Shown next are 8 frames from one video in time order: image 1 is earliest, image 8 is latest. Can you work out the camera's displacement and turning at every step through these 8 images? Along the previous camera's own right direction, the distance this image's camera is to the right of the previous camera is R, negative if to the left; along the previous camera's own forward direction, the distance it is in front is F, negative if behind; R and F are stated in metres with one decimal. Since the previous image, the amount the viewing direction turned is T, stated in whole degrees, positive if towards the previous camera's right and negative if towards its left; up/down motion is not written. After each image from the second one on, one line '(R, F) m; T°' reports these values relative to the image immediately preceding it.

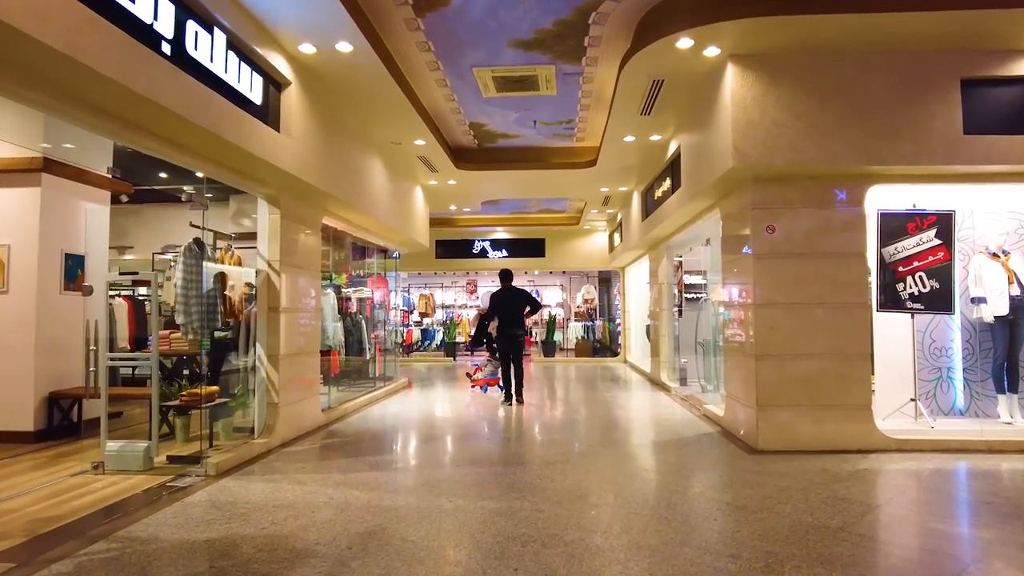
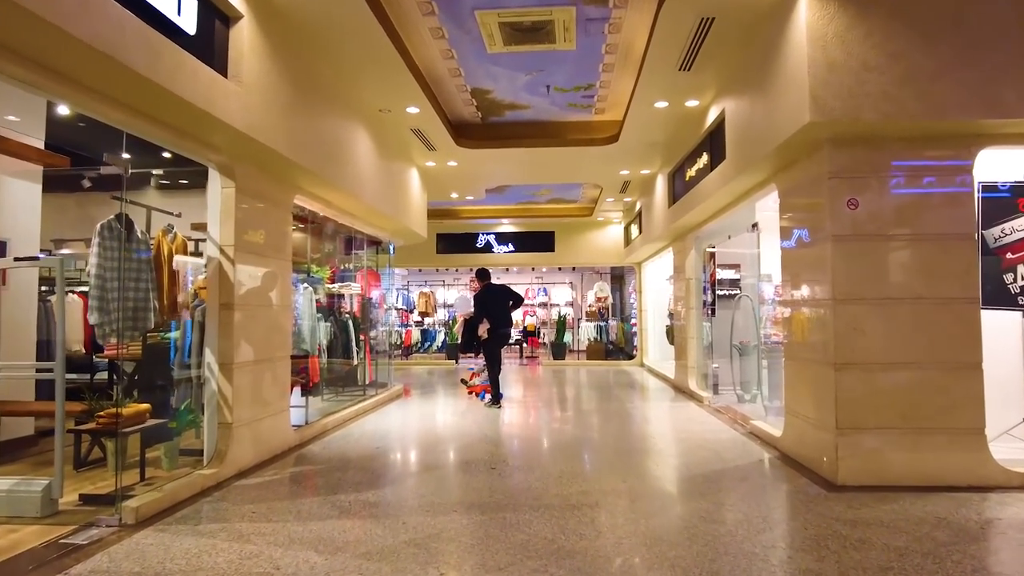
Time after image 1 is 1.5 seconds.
(0.0, +0.9) m; 0°
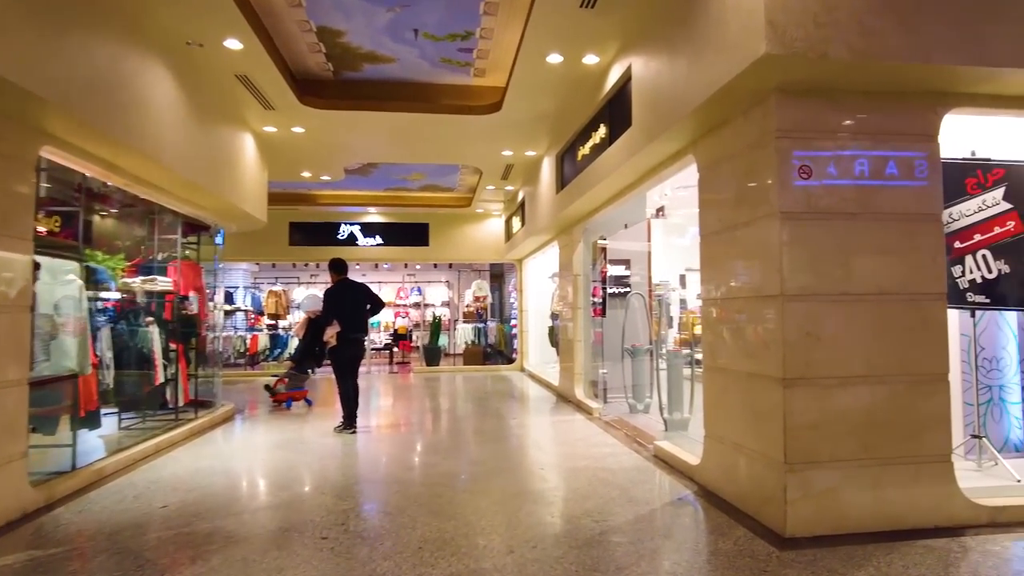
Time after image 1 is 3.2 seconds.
(+0.1, +1.0) m; +11°
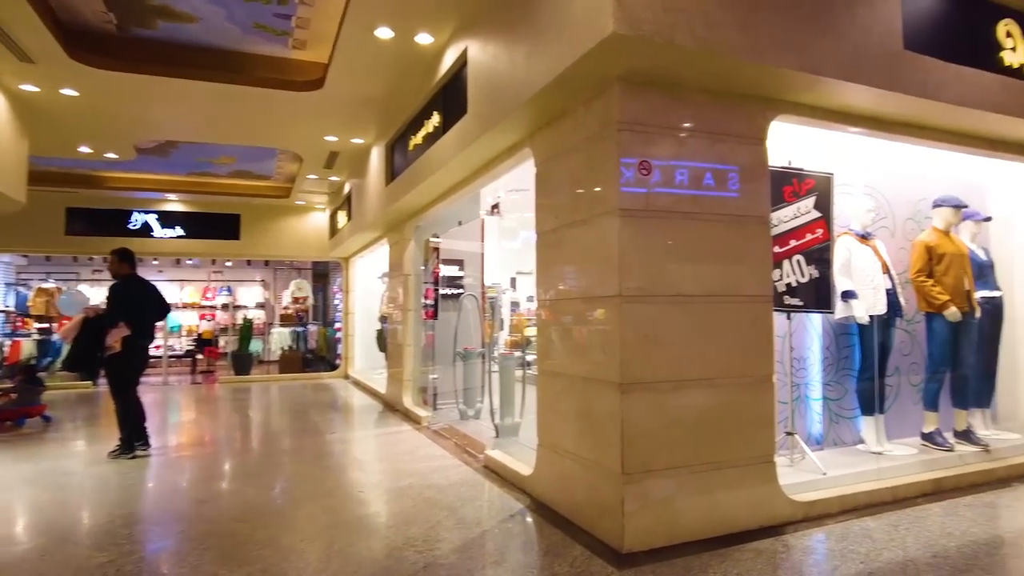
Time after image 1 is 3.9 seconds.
(+0.1, +0.3) m; +15°
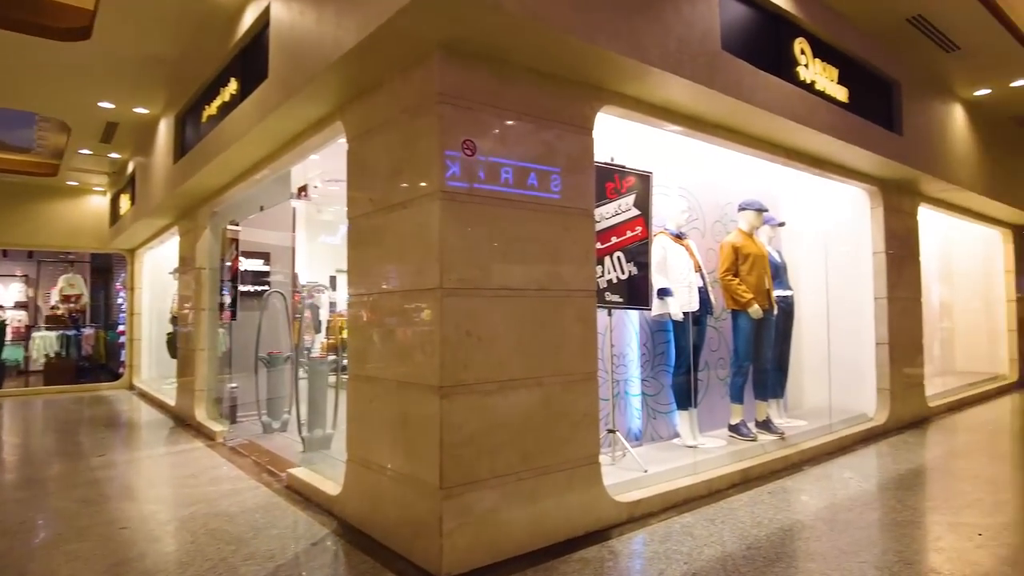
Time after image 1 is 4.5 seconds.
(+0.1, +0.3) m; +15°
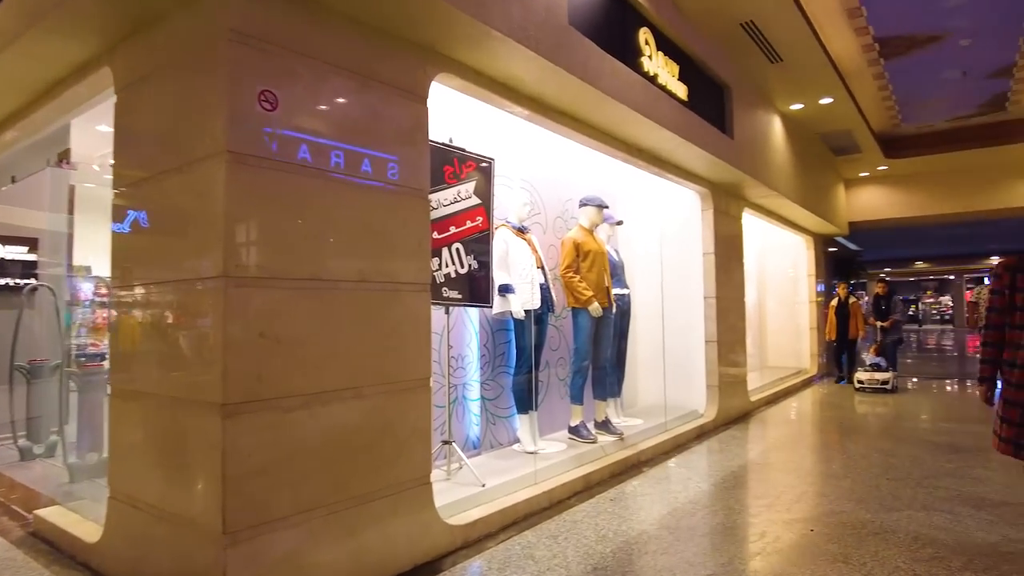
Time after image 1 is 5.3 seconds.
(+0.1, +0.4) m; +14°
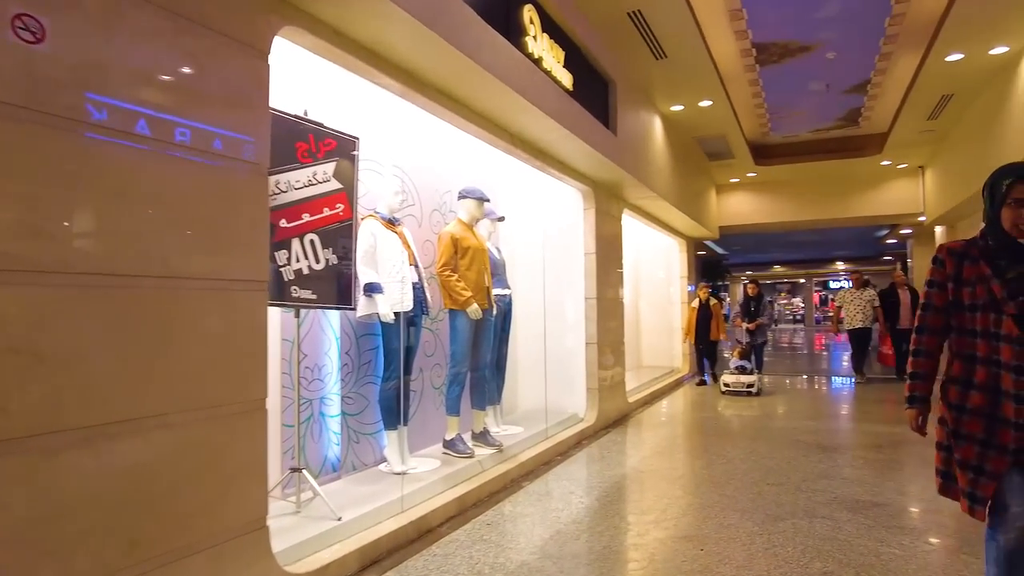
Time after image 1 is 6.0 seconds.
(+0.1, +0.4) m; +10°
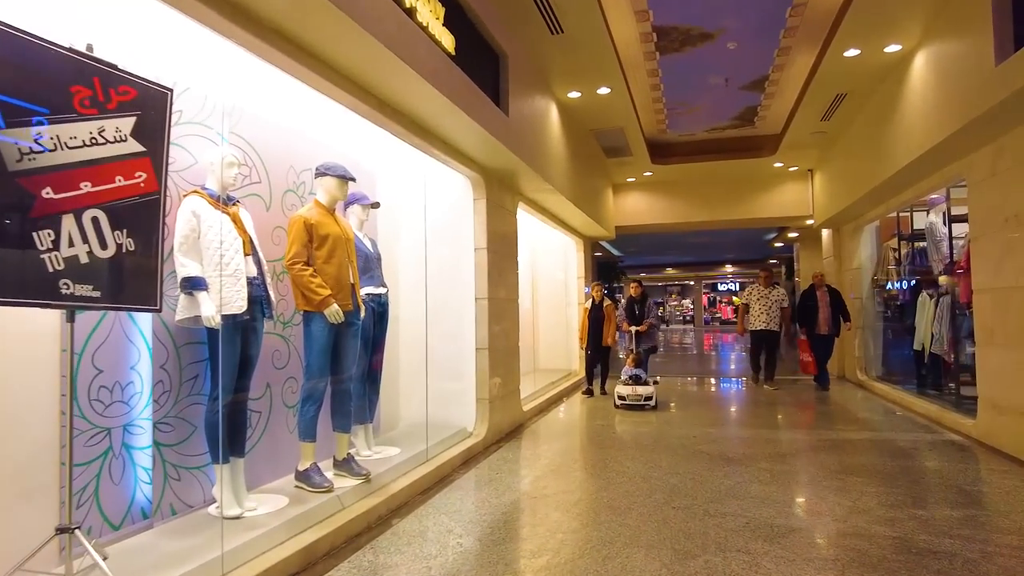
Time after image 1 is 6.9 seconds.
(+0.1, +0.5) m; +9°
